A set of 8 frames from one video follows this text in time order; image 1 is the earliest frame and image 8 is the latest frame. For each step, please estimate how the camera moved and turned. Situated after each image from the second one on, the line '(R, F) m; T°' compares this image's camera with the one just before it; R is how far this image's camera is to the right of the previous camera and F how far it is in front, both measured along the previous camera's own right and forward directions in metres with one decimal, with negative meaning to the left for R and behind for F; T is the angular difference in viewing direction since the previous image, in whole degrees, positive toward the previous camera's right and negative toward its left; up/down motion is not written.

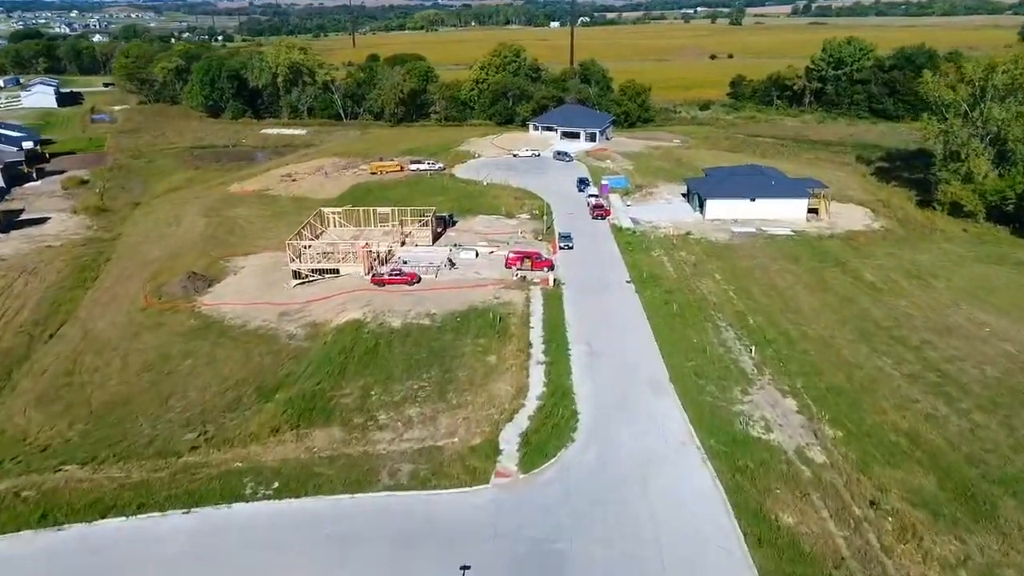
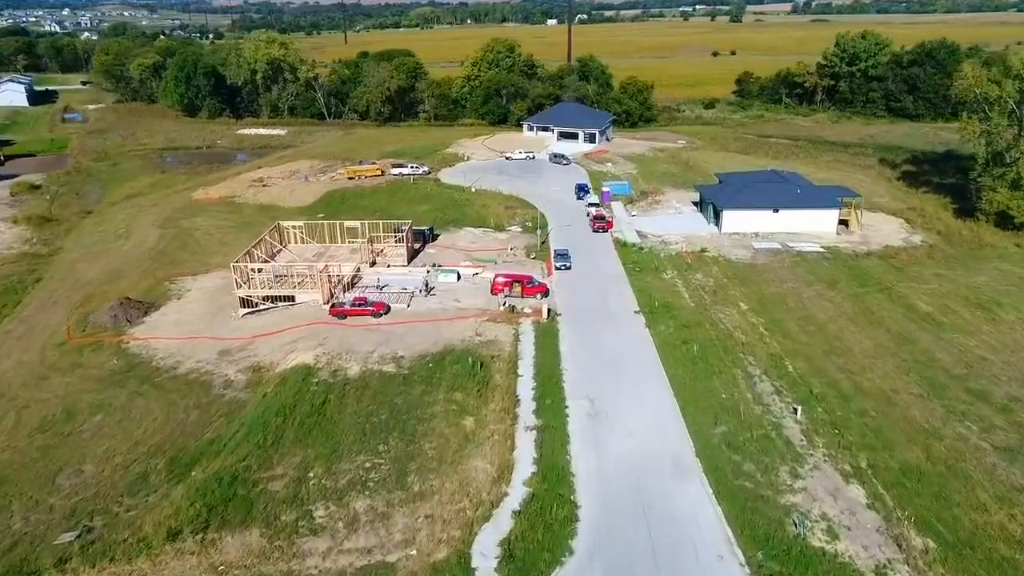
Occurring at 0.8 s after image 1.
(+0.6, +7.2) m; 0°
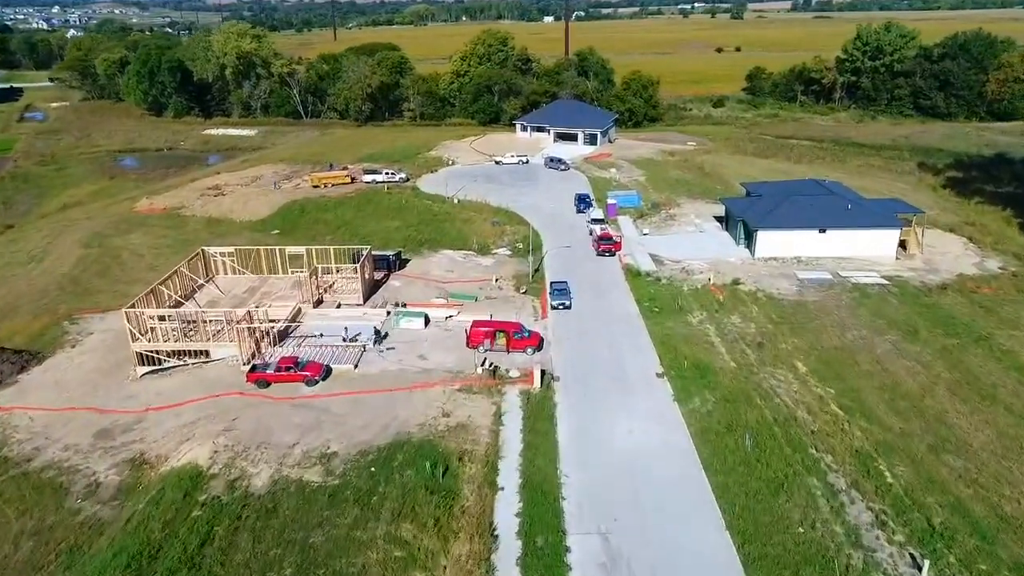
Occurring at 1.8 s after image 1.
(+0.6, +9.5) m; 0°
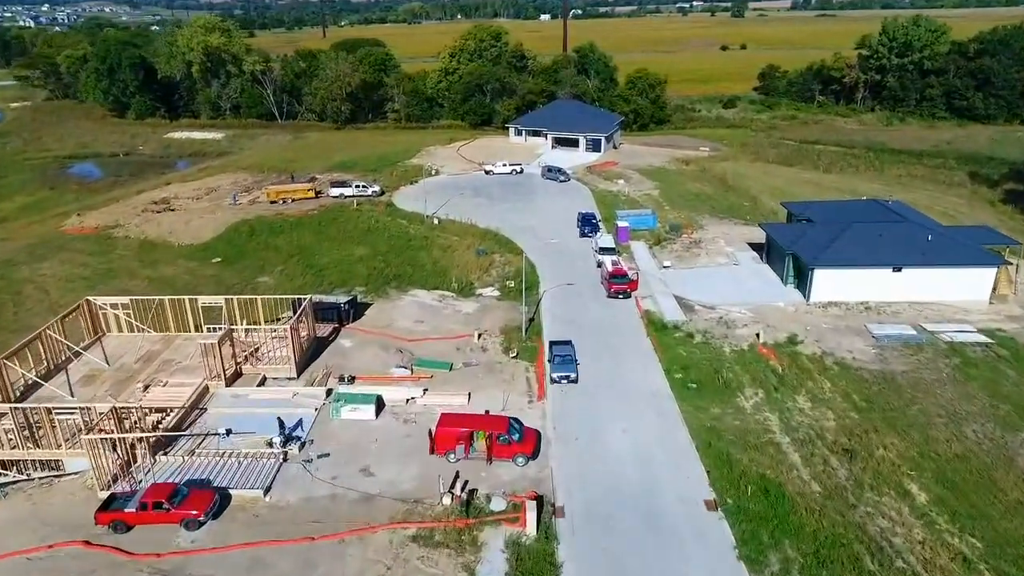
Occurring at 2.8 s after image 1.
(+0.4, +9.1) m; 0°
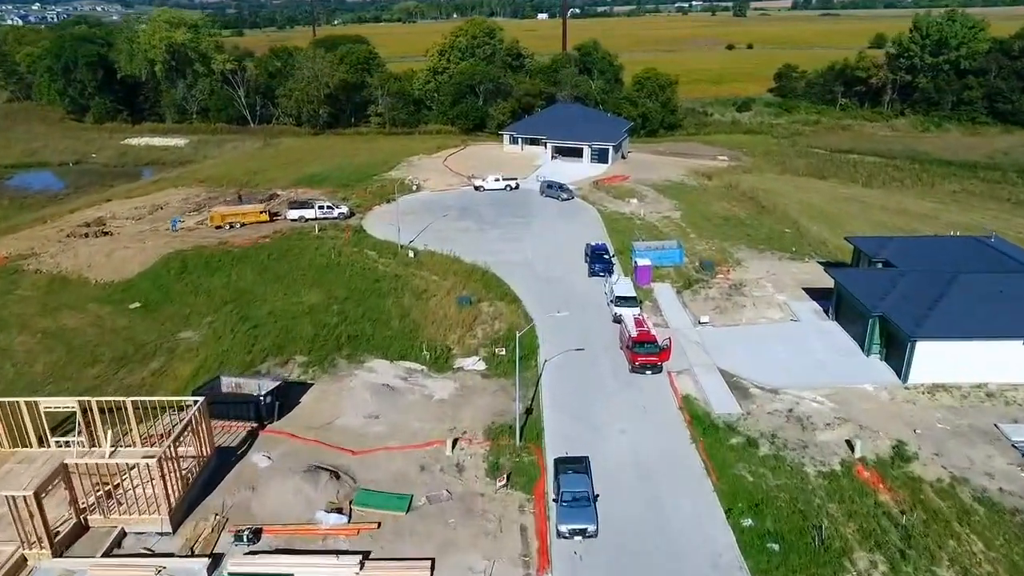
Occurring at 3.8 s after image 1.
(+0.2, +8.8) m; 0°
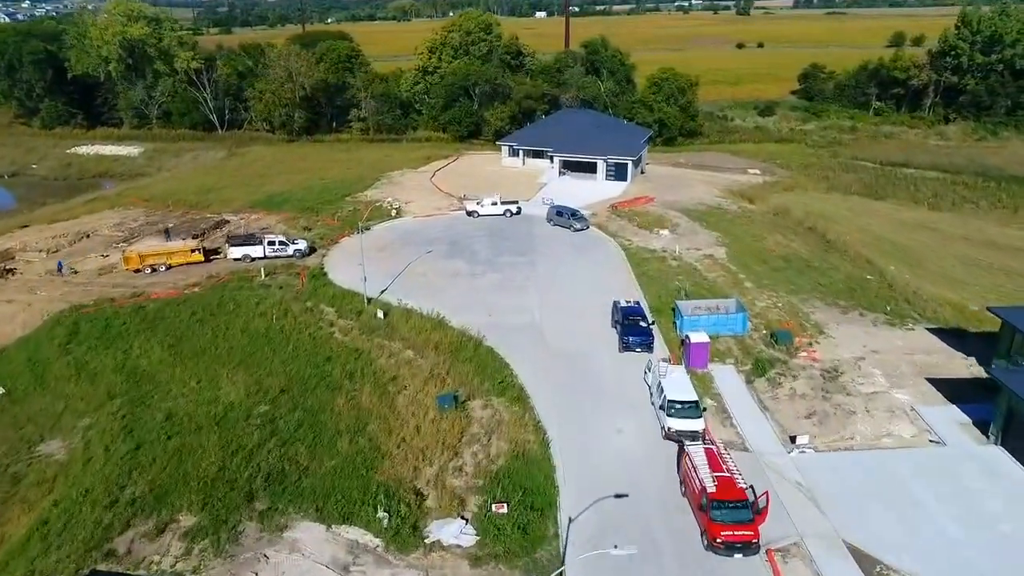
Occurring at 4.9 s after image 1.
(-0.2, +9.7) m; 0°
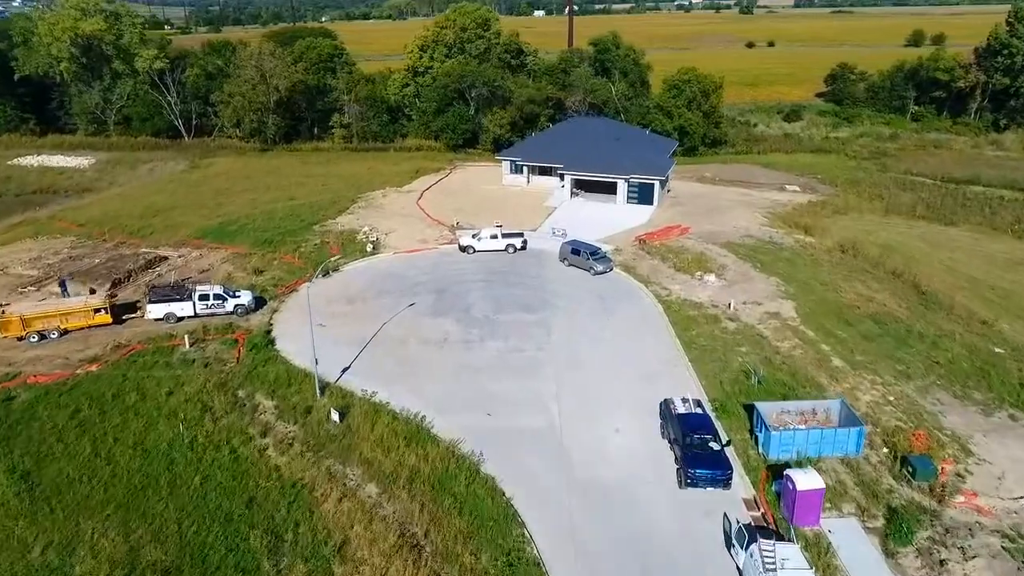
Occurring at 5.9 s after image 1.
(-0.3, +8.5) m; 0°
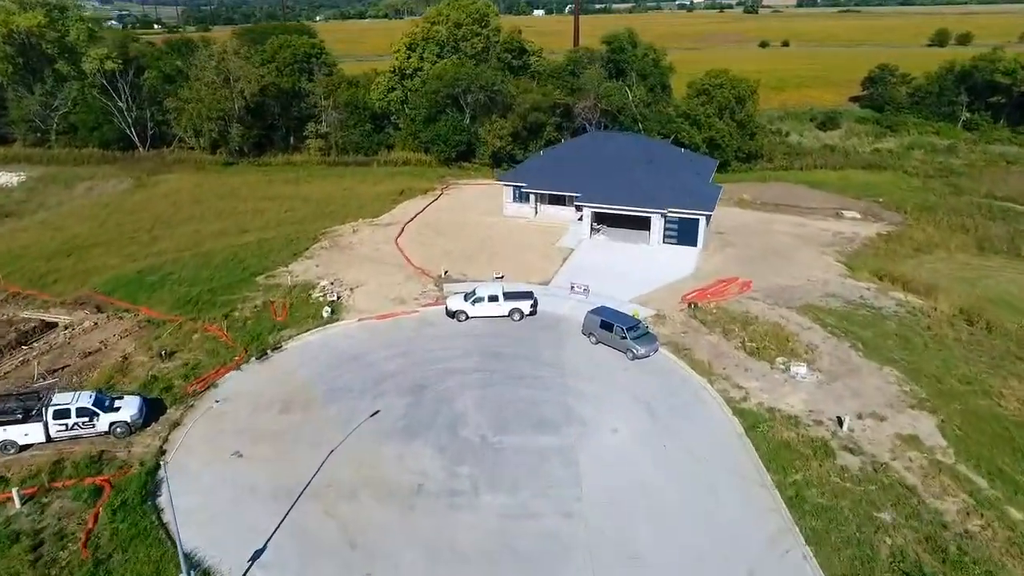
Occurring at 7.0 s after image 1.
(-0.3, +9.2) m; 0°
